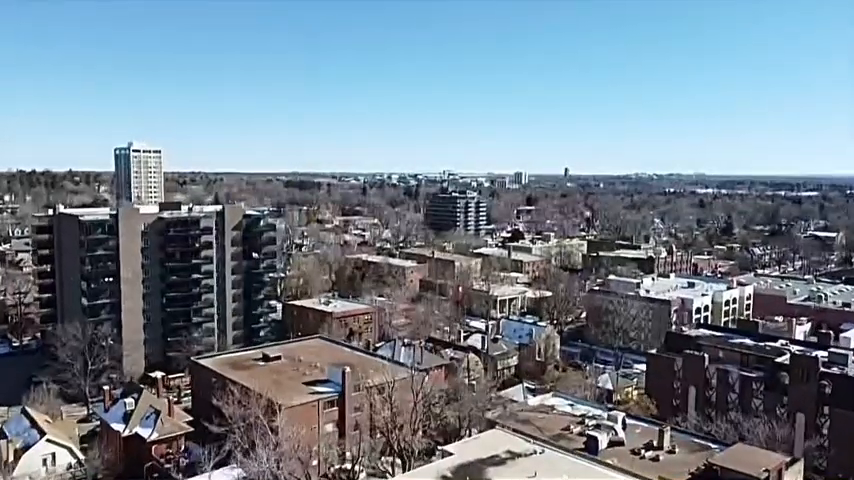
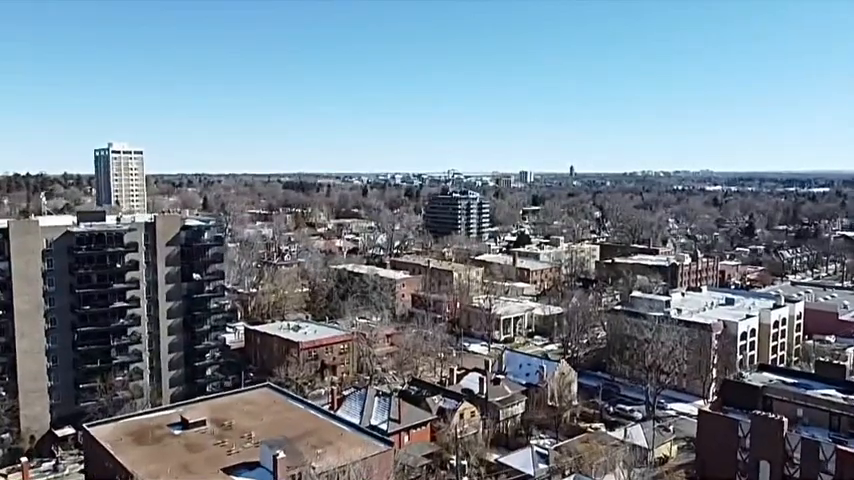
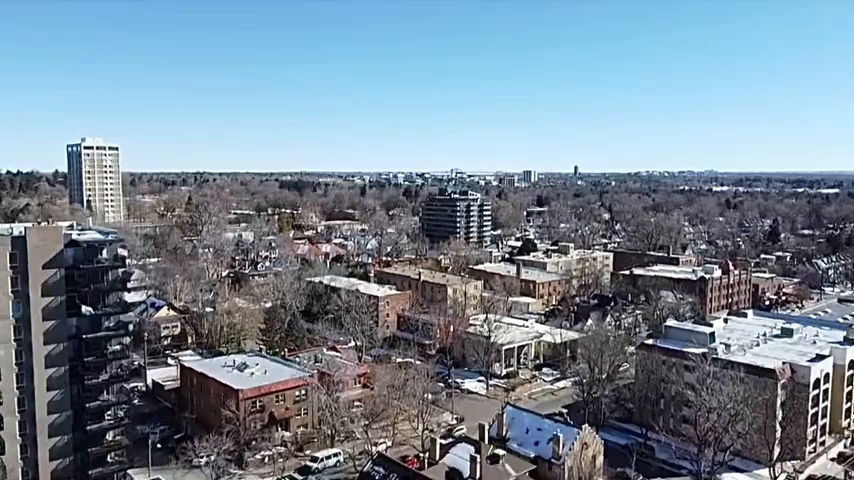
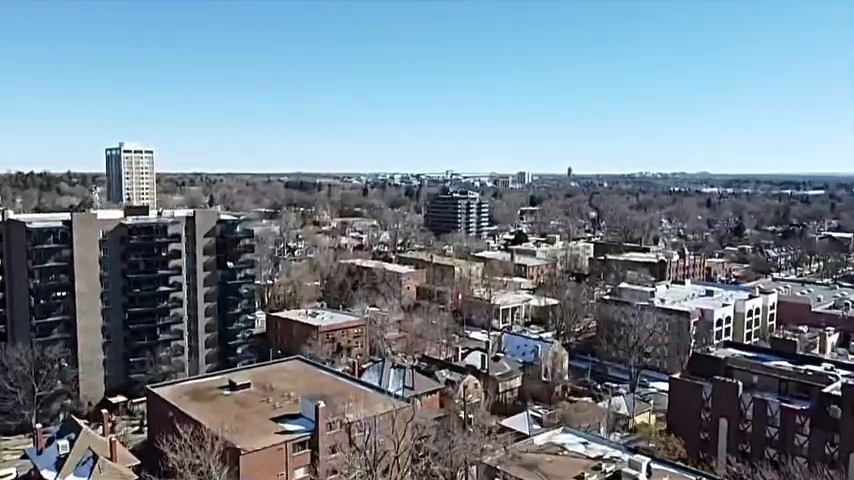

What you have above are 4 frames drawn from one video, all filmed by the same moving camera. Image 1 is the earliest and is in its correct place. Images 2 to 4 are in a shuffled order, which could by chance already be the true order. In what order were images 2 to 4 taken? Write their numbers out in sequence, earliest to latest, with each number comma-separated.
4, 2, 3
